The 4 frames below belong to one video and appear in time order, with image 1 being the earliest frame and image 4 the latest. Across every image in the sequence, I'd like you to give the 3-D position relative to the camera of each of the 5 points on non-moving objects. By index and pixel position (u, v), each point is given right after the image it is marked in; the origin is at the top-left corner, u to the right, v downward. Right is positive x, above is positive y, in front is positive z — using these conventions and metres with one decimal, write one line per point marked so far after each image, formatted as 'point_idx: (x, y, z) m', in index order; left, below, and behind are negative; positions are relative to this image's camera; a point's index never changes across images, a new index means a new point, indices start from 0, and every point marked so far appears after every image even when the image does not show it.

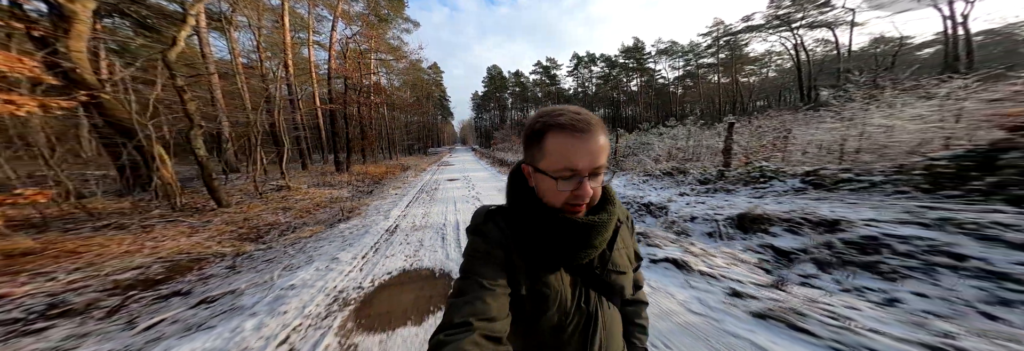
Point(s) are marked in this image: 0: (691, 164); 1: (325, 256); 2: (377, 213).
0: (+6.6, +0.5, +8.0) m
1: (-3.6, -1.5, +4.2) m
2: (-4.3, -1.2, +6.8) m
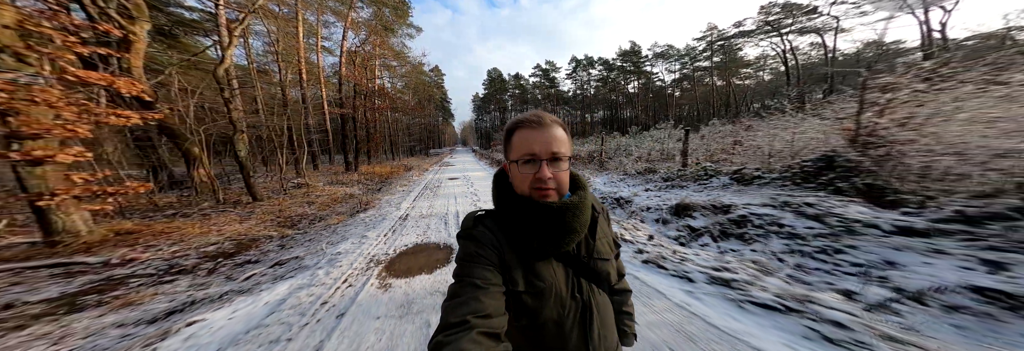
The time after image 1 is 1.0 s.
0: (+6.4, +0.5, +9.1) m
1: (-3.9, -1.4, +5.4) m
2: (-4.6, -1.1, +8.0) m
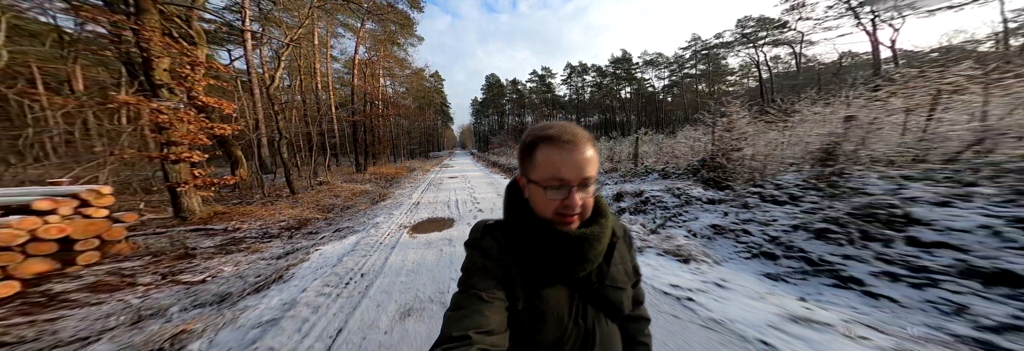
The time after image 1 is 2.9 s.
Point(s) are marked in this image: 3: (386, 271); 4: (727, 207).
0: (+5.8, +0.5, +11.1) m
1: (-4.4, -1.3, +7.3) m
2: (-5.1, -1.0, +10.0) m
3: (-2.1, -1.6, +3.6) m
4: (+4.4, -0.6, +4.5) m
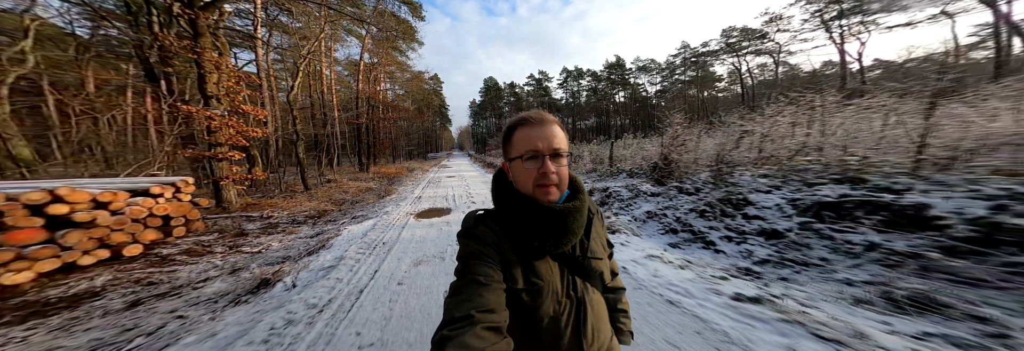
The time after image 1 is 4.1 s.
0: (+5.4, +0.5, +12.5) m
1: (-4.8, -1.2, +8.5) m
2: (-5.5, -0.9, +11.2) m
3: (-2.5, -1.5, +4.9) m
4: (+4.0, -0.6, +5.8) m
